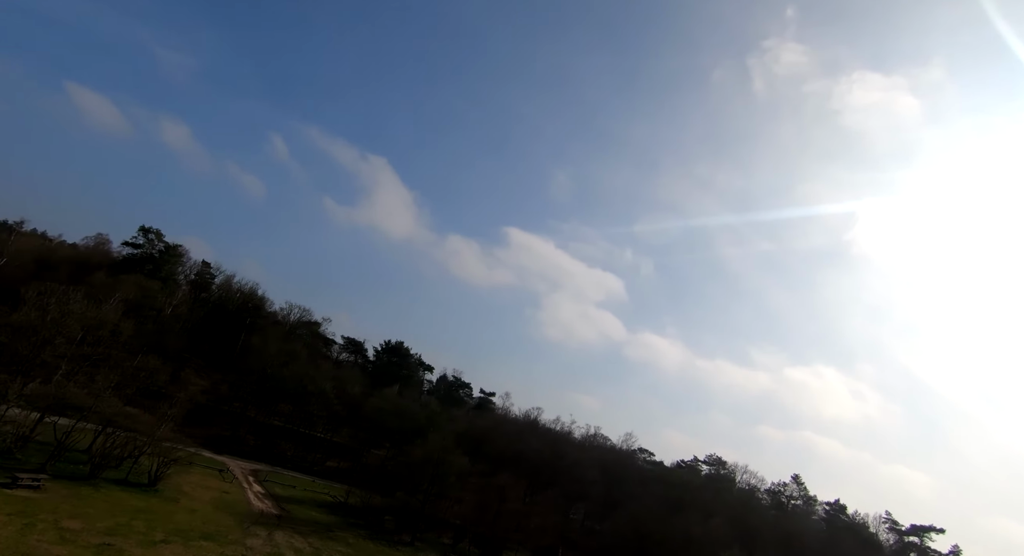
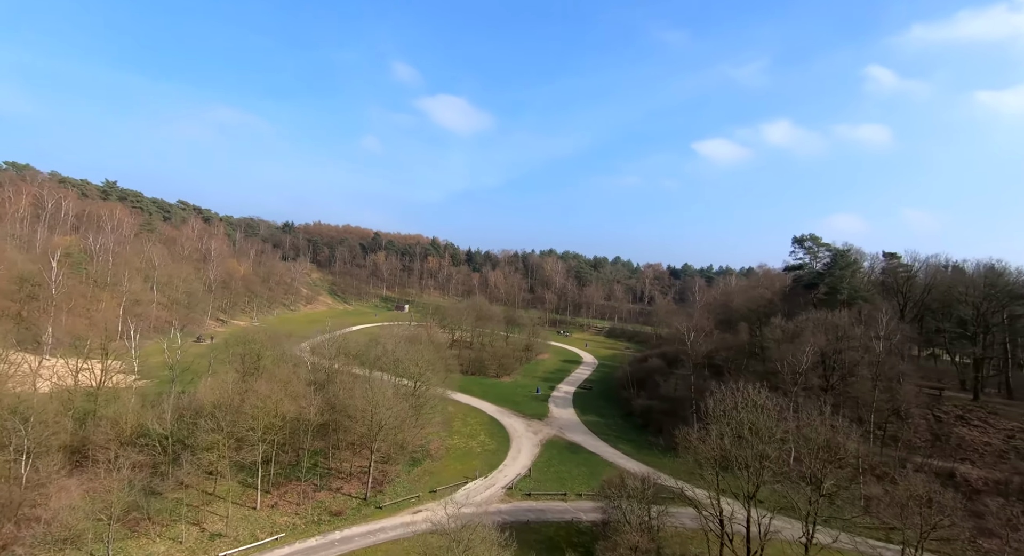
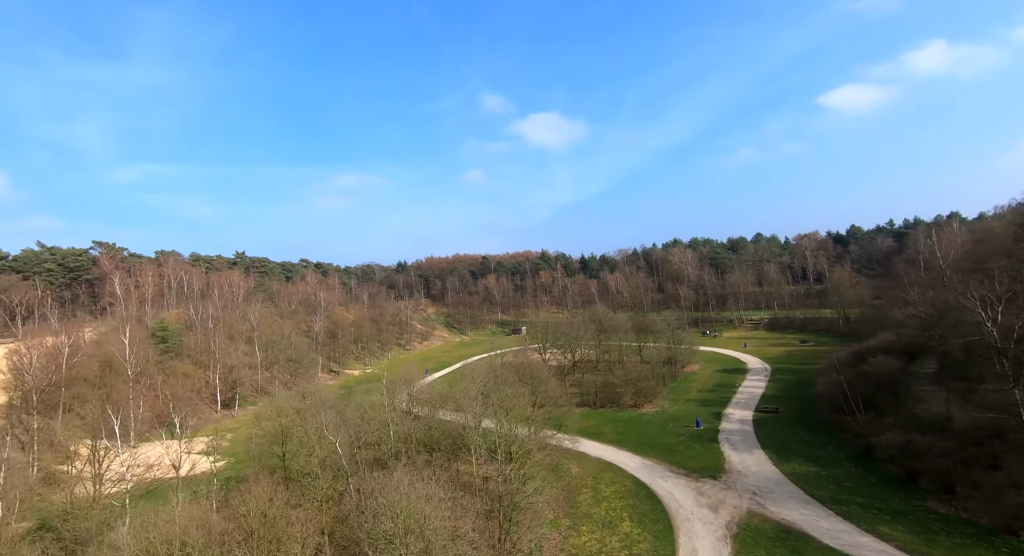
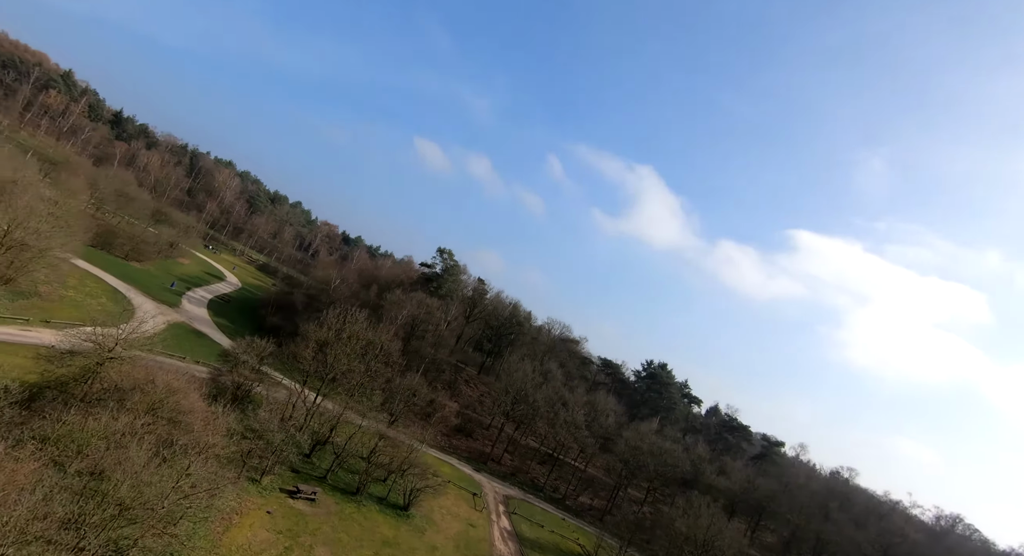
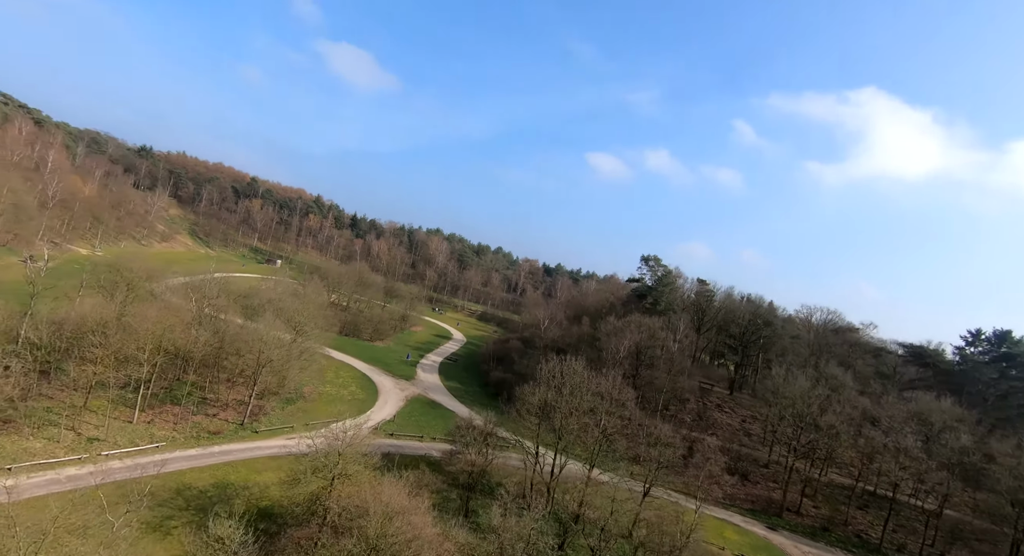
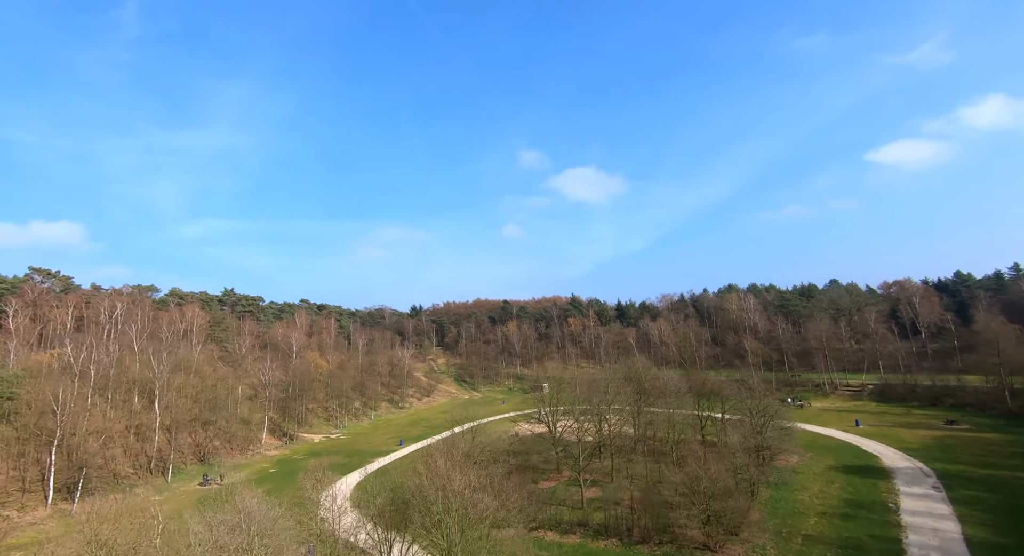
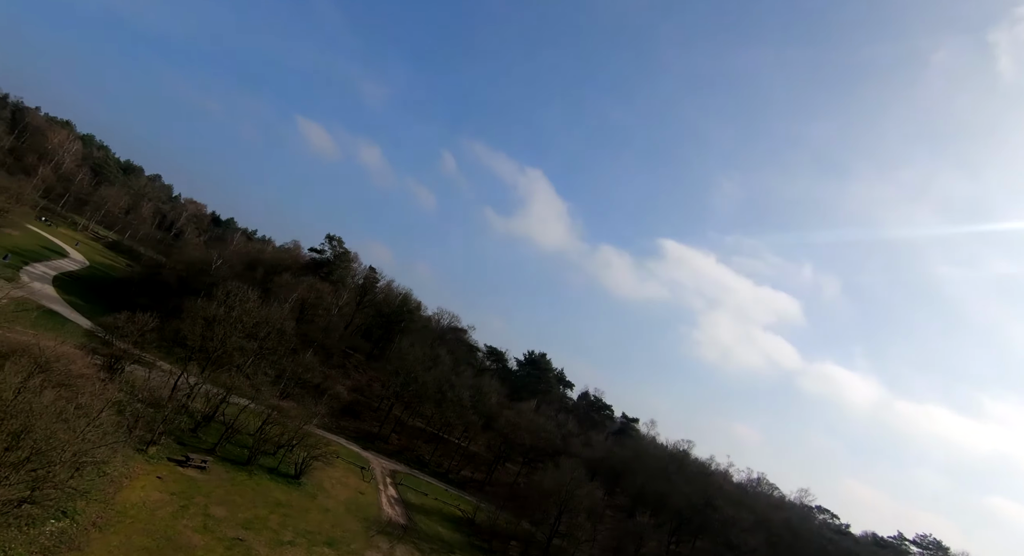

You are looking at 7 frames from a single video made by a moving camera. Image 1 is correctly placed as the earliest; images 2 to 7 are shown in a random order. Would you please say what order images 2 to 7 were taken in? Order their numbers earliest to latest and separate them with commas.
7, 4, 5, 2, 3, 6
